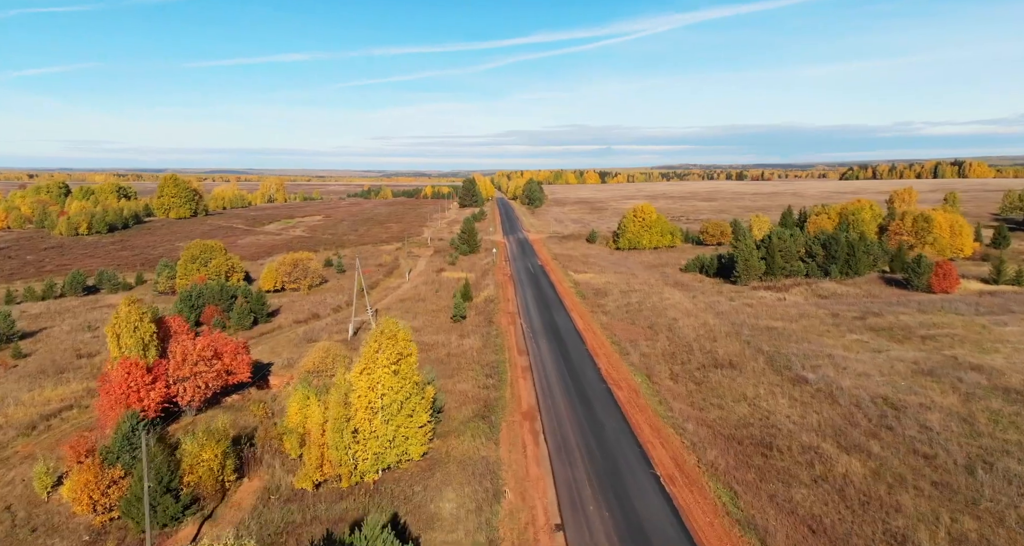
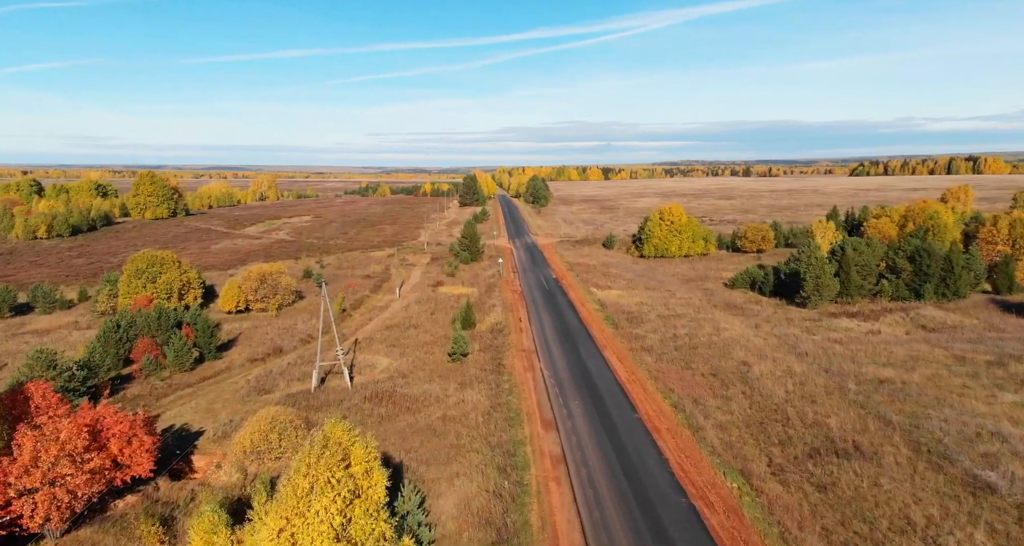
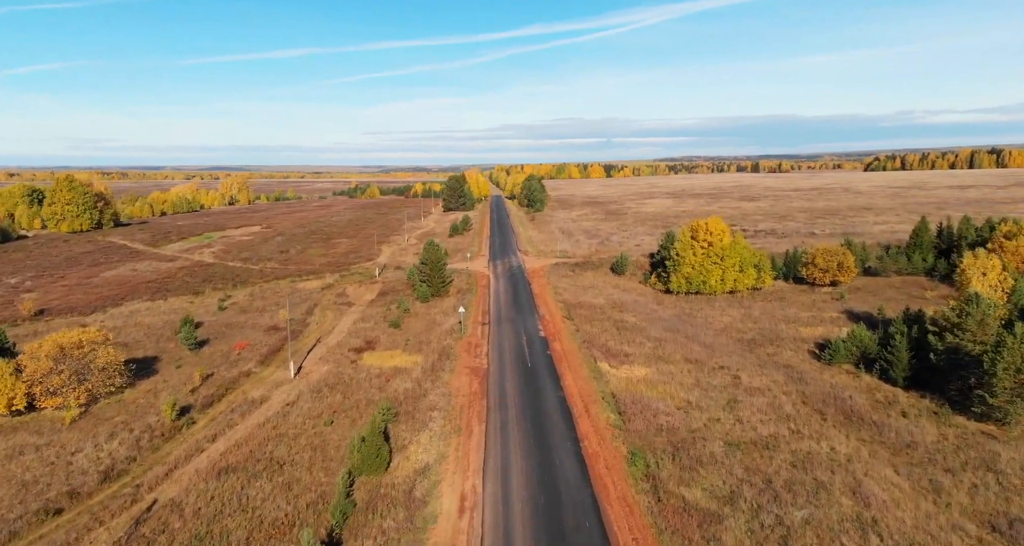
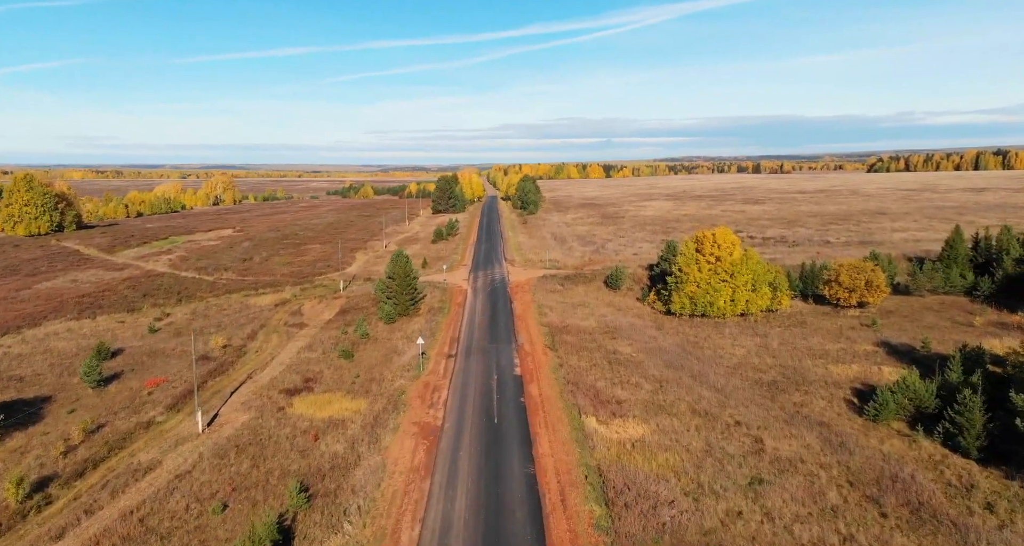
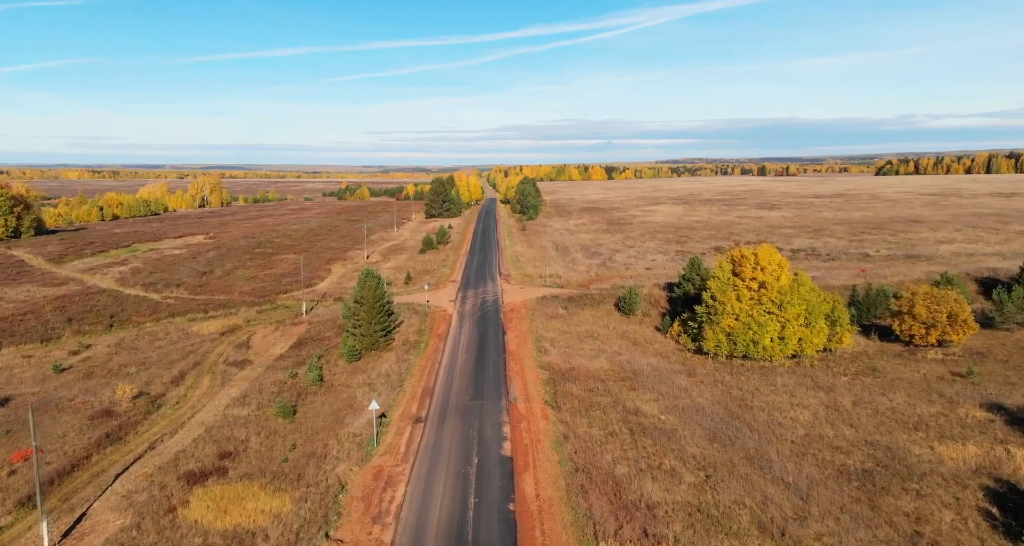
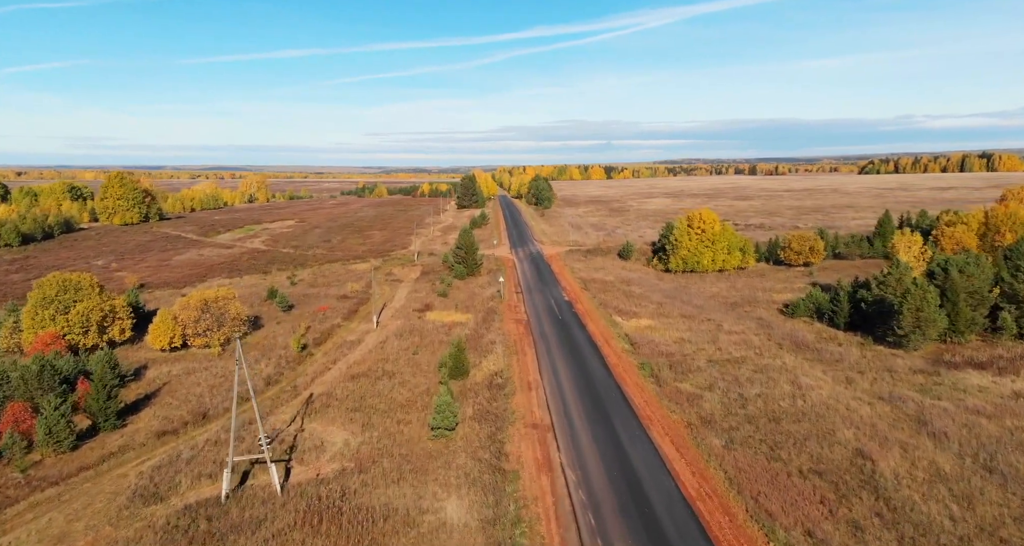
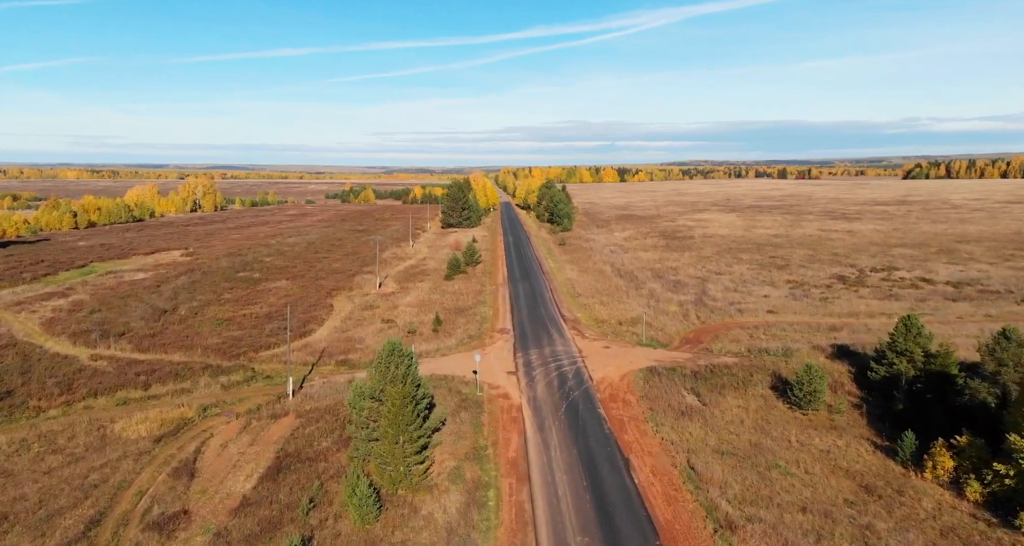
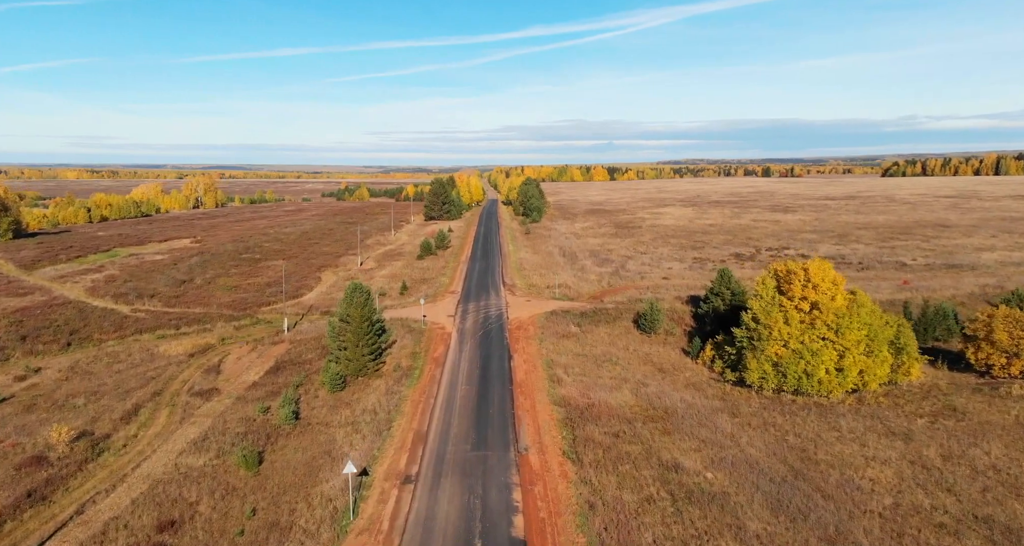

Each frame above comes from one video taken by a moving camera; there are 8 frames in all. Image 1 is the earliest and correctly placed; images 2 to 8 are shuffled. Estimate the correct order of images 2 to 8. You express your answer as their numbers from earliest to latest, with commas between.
2, 6, 3, 4, 5, 8, 7
